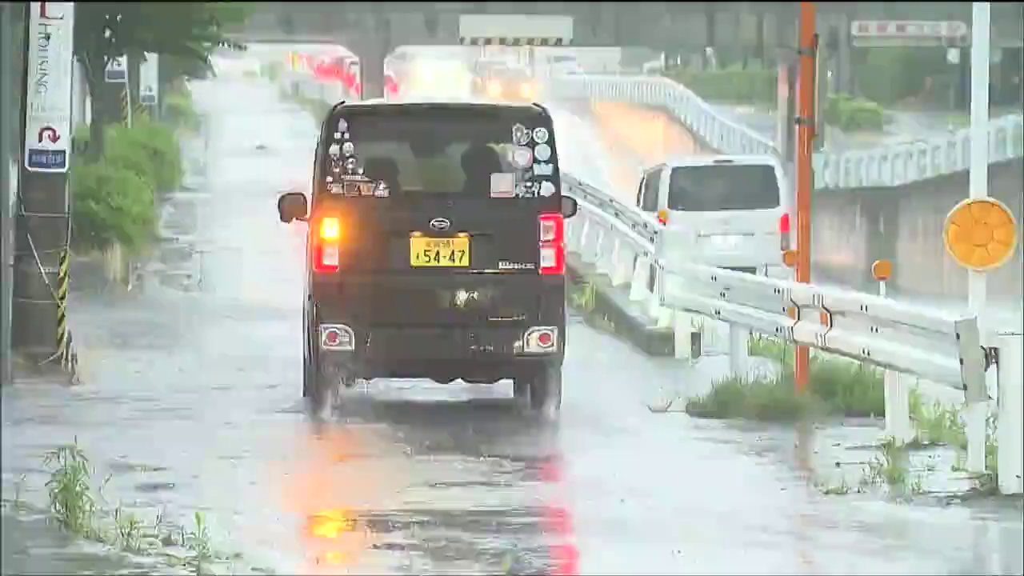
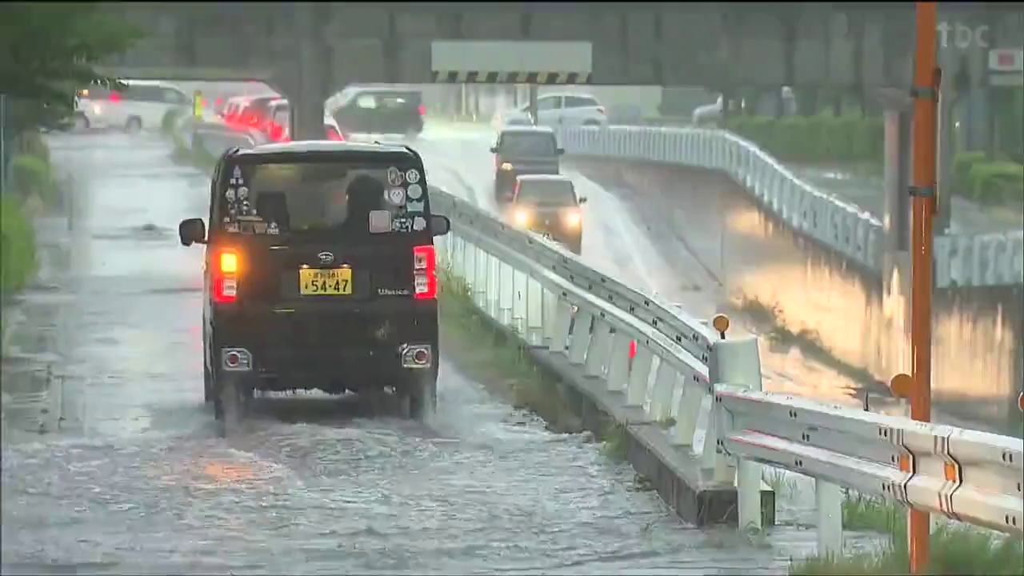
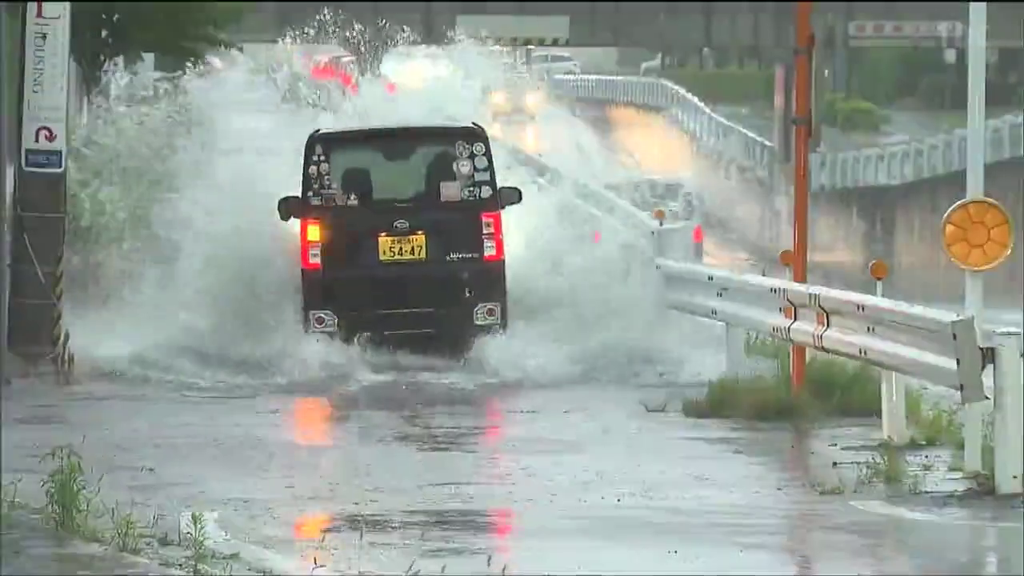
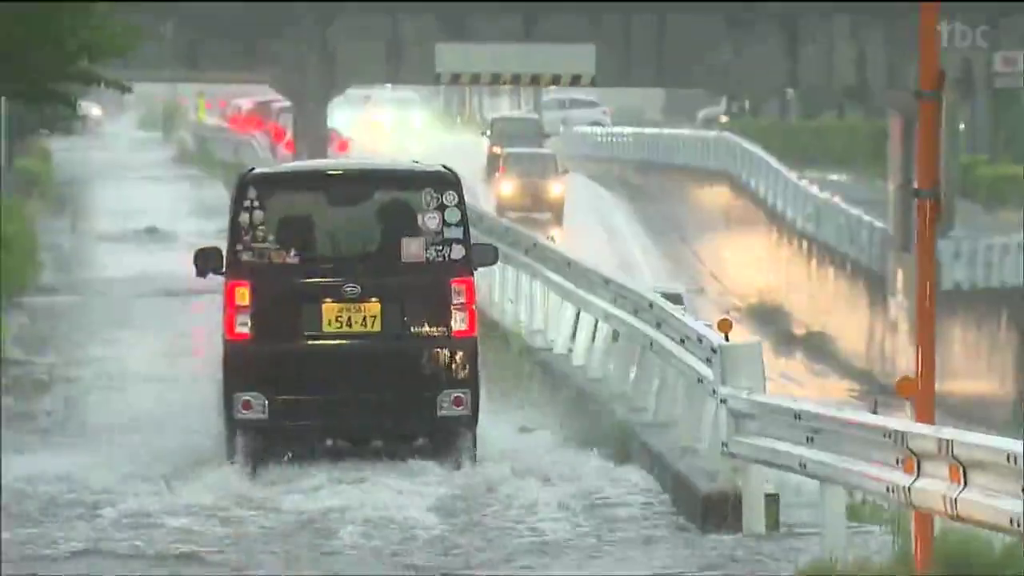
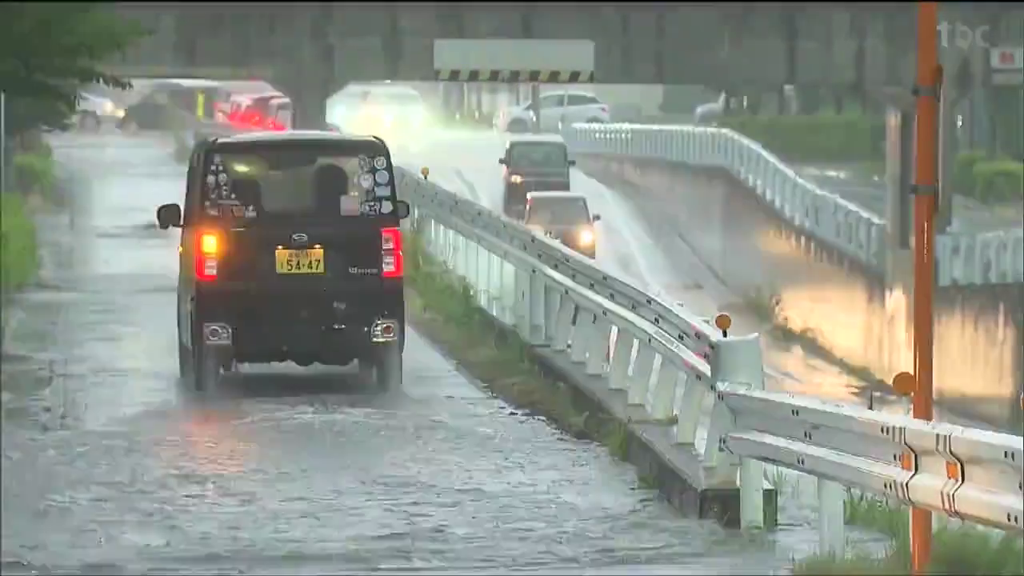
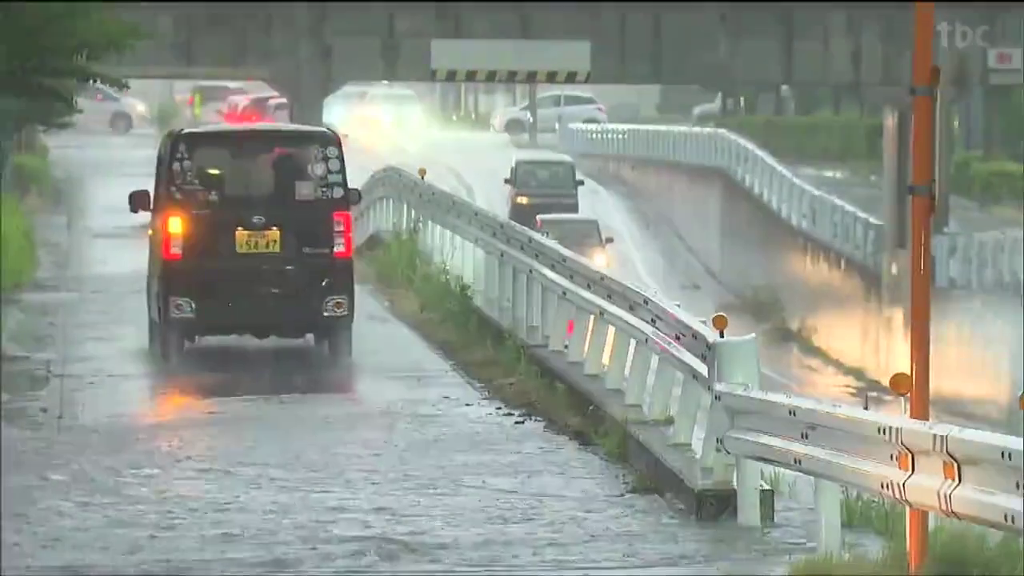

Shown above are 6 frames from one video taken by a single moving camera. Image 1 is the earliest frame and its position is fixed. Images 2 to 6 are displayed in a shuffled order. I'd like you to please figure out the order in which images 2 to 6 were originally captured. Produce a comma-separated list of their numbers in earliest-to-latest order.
3, 4, 2, 5, 6
